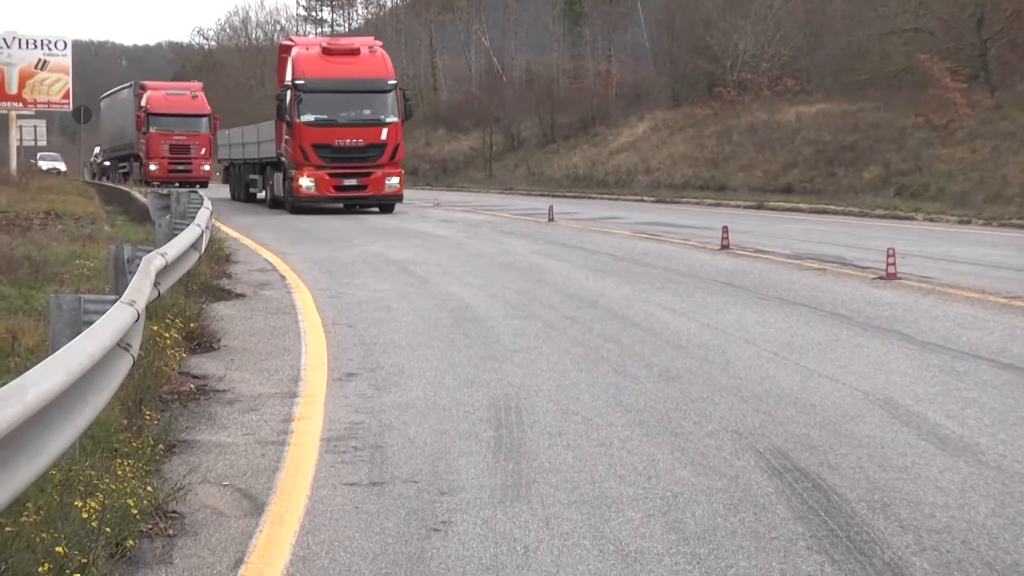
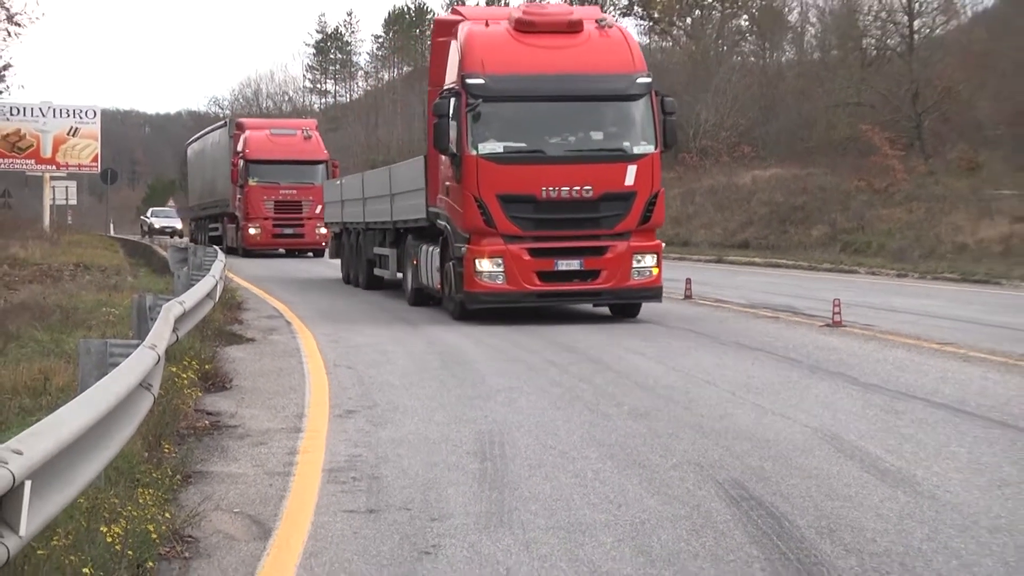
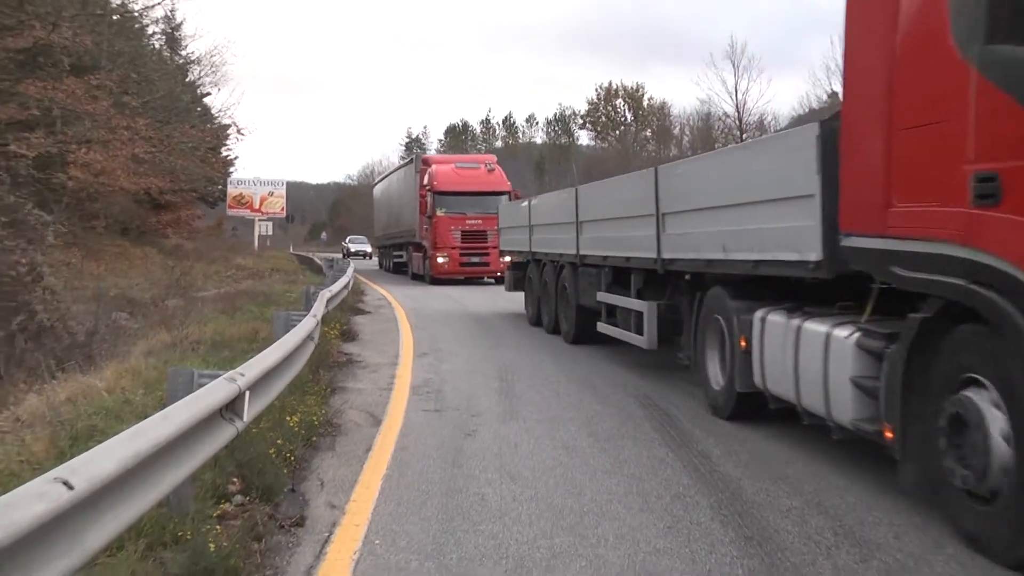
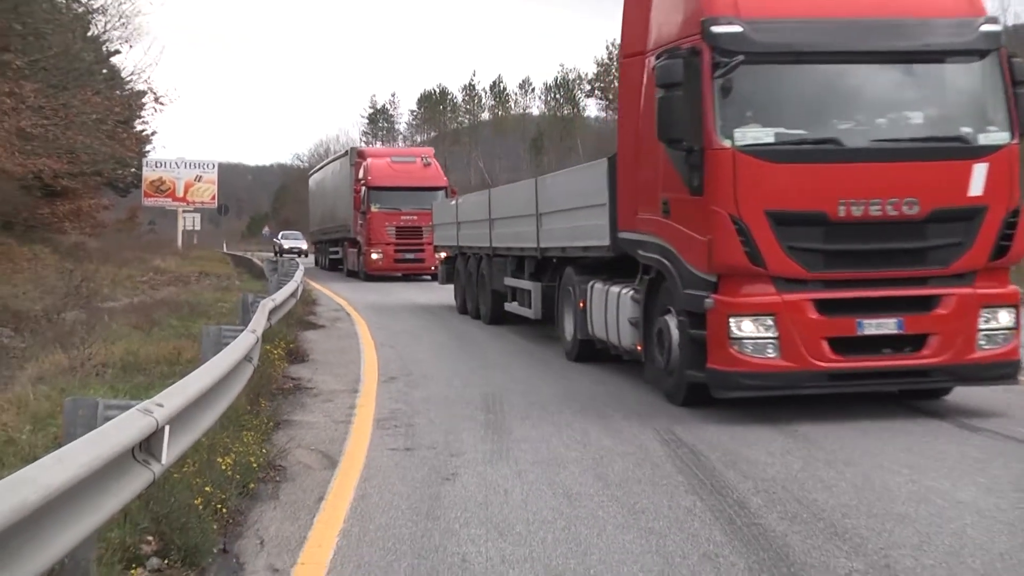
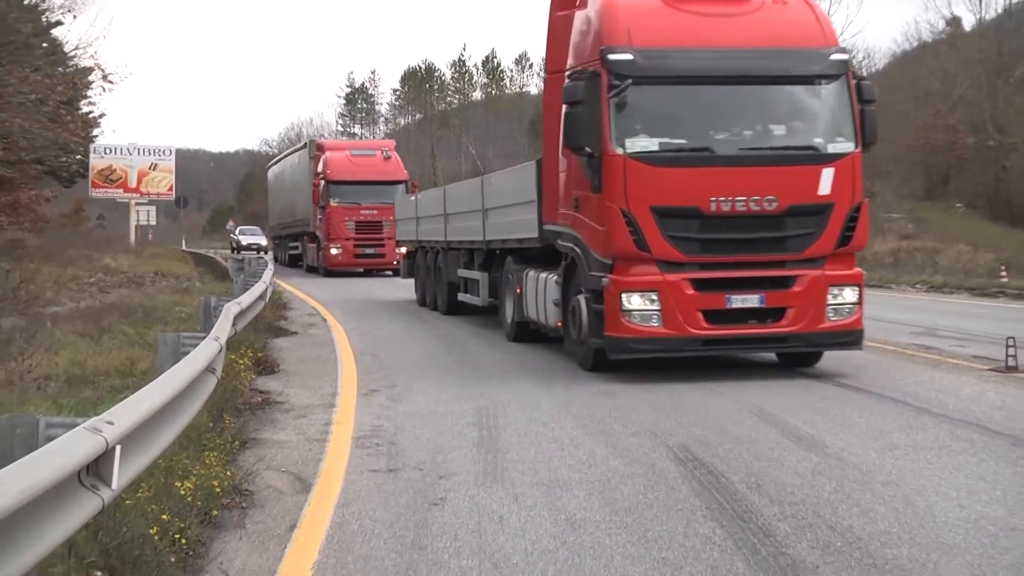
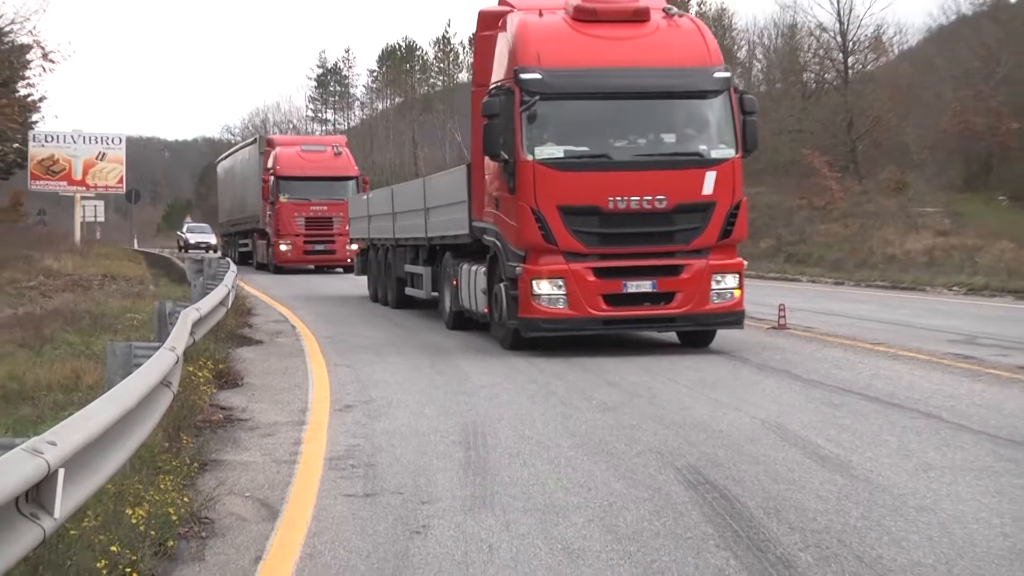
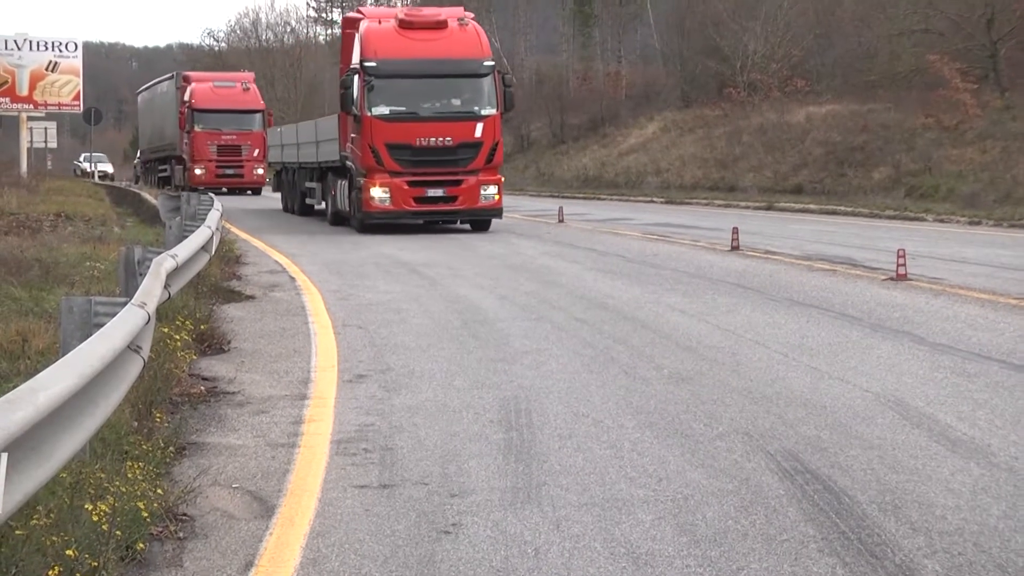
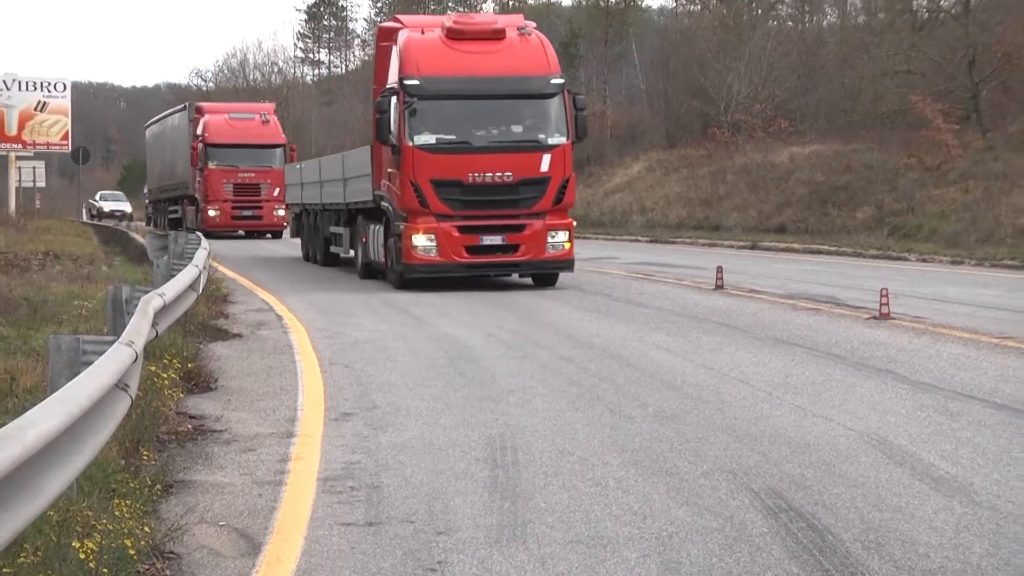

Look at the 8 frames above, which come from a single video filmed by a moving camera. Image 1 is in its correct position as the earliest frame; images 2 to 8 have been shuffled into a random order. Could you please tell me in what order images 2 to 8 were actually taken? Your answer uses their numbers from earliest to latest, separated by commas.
7, 8, 2, 6, 5, 4, 3
